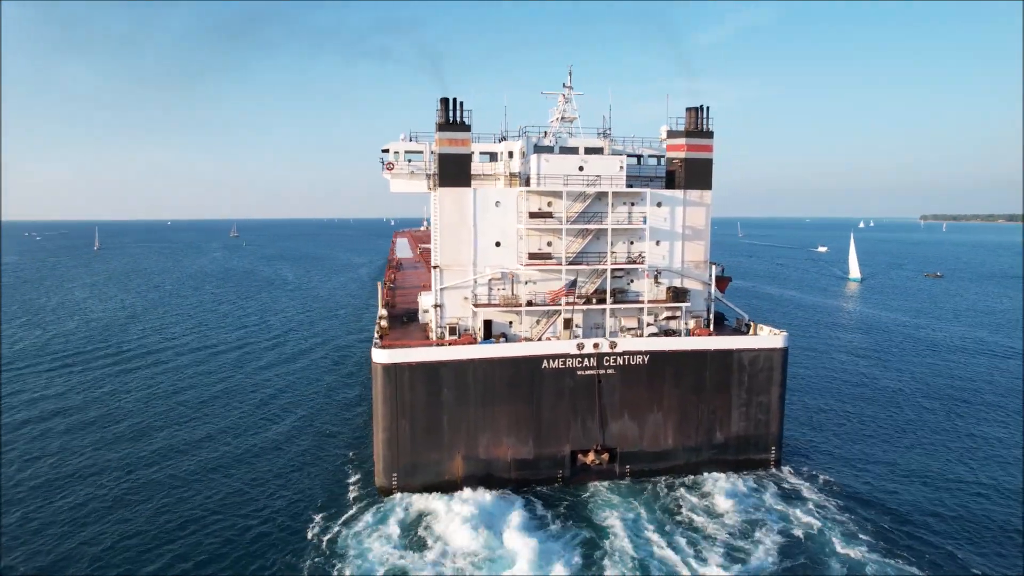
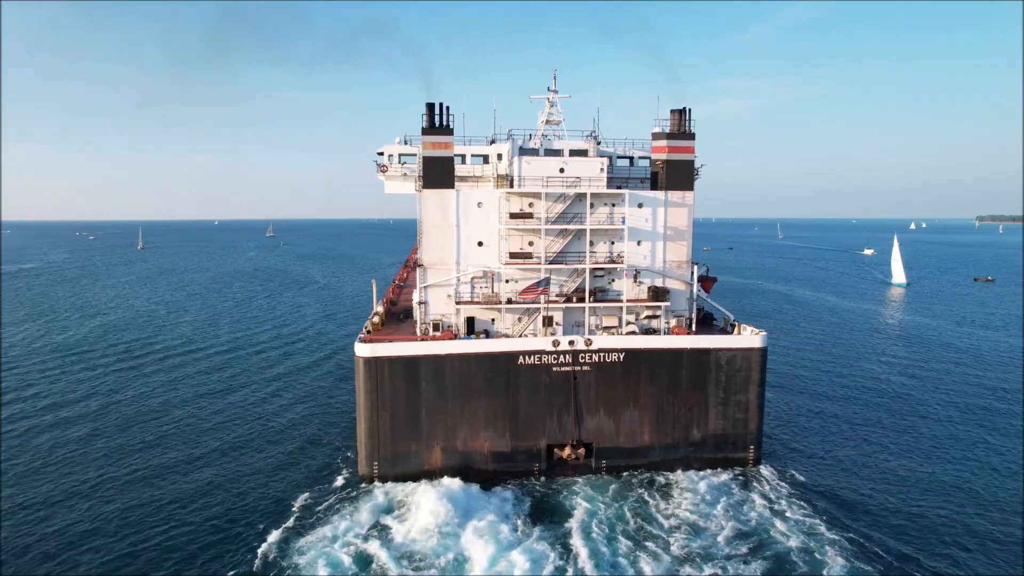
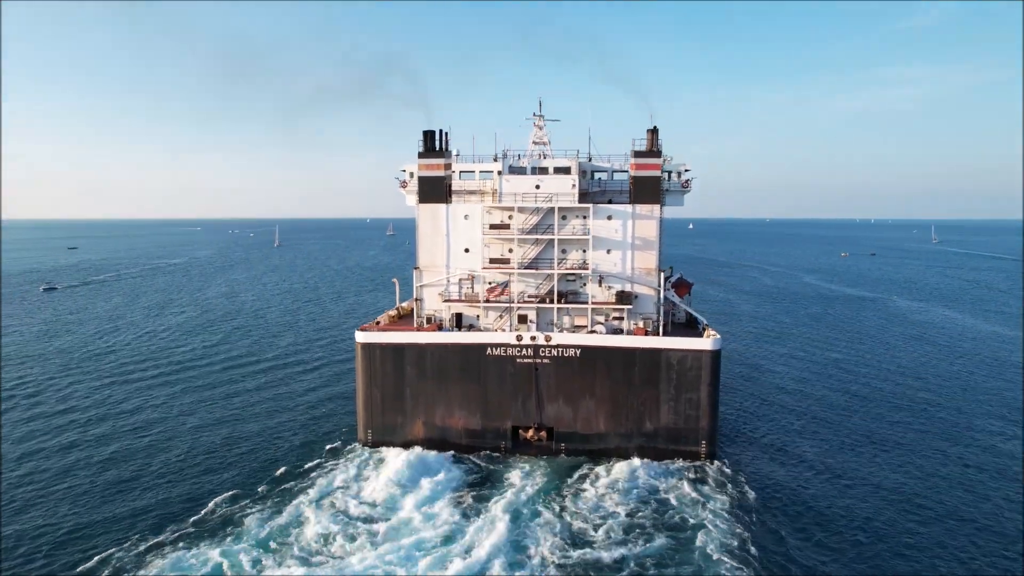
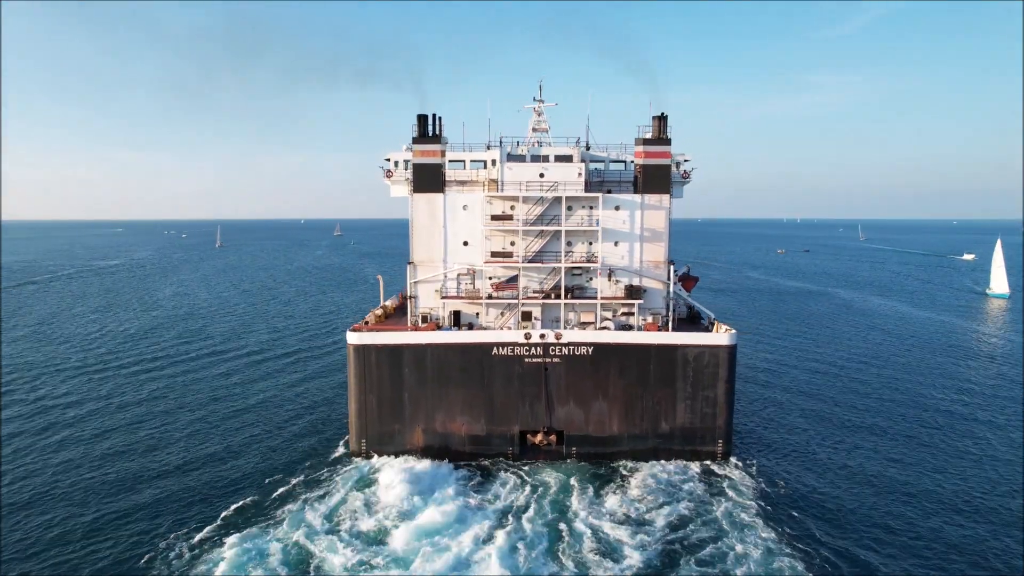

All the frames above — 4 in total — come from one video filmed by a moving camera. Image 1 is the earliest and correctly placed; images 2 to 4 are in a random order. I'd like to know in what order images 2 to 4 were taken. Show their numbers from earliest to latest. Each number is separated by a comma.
2, 4, 3
